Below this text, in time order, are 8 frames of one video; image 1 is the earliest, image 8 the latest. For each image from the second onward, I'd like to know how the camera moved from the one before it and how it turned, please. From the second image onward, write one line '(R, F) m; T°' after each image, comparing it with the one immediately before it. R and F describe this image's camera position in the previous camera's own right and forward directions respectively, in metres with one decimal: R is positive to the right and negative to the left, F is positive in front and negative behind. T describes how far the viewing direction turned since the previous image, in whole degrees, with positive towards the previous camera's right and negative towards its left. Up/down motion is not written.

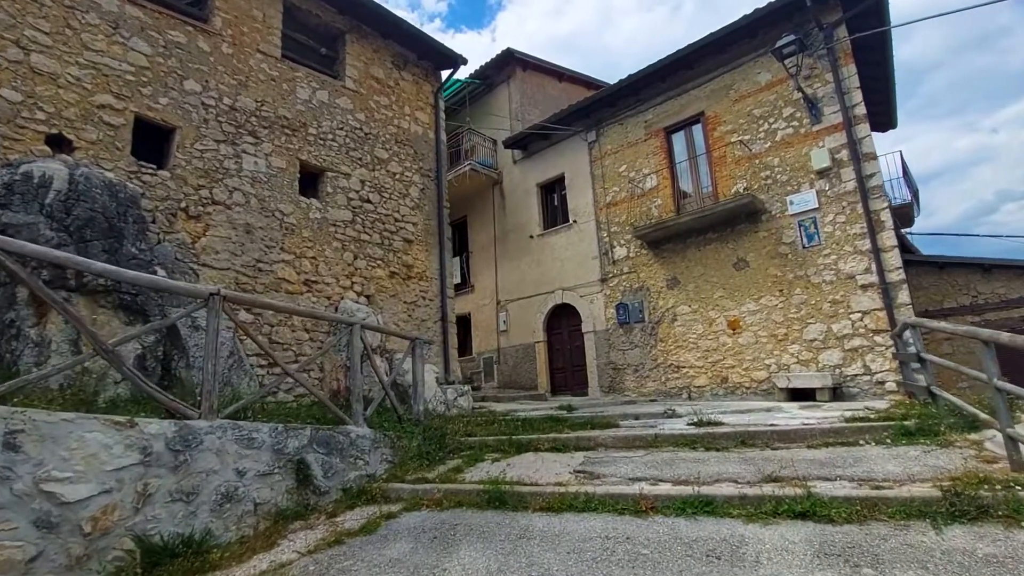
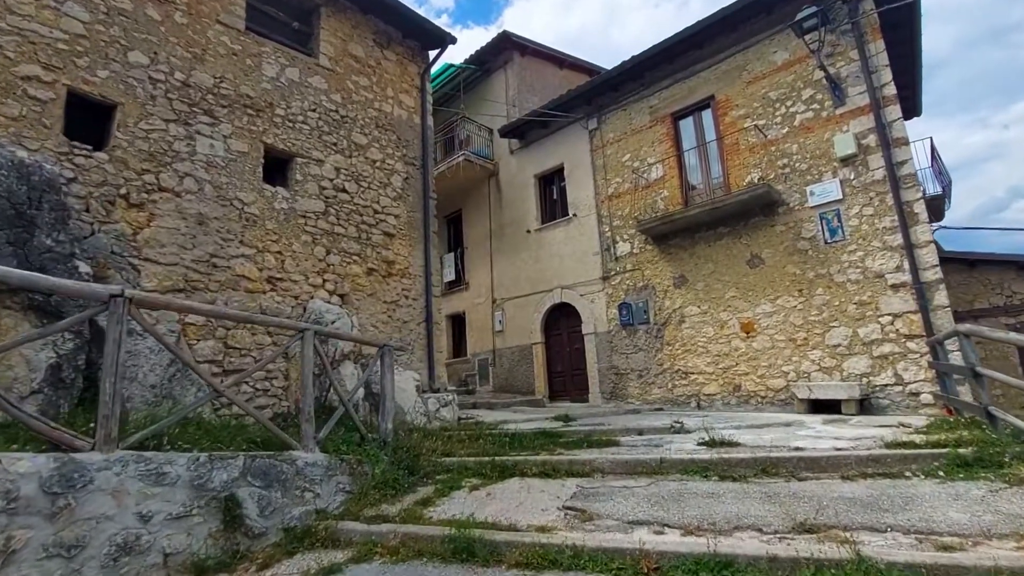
(+0.2, +0.7) m; -1°
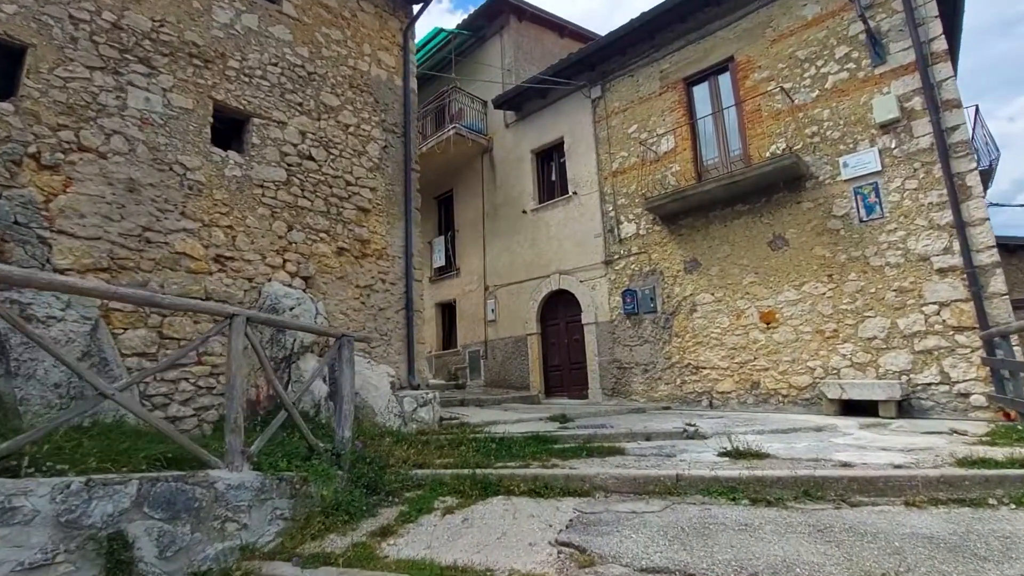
(+0.1, +0.8) m; 0°
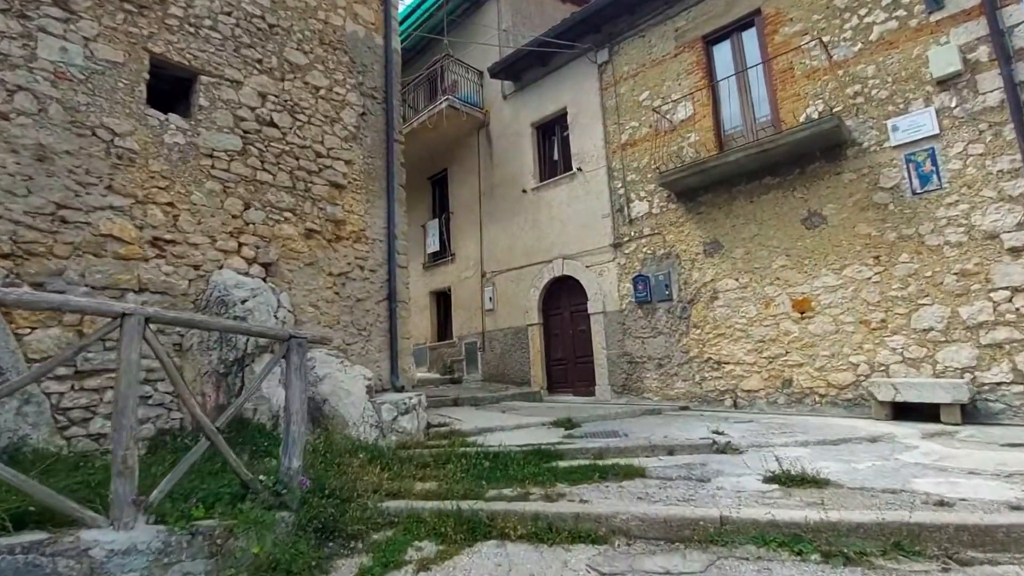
(+0.1, +0.8) m; 0°
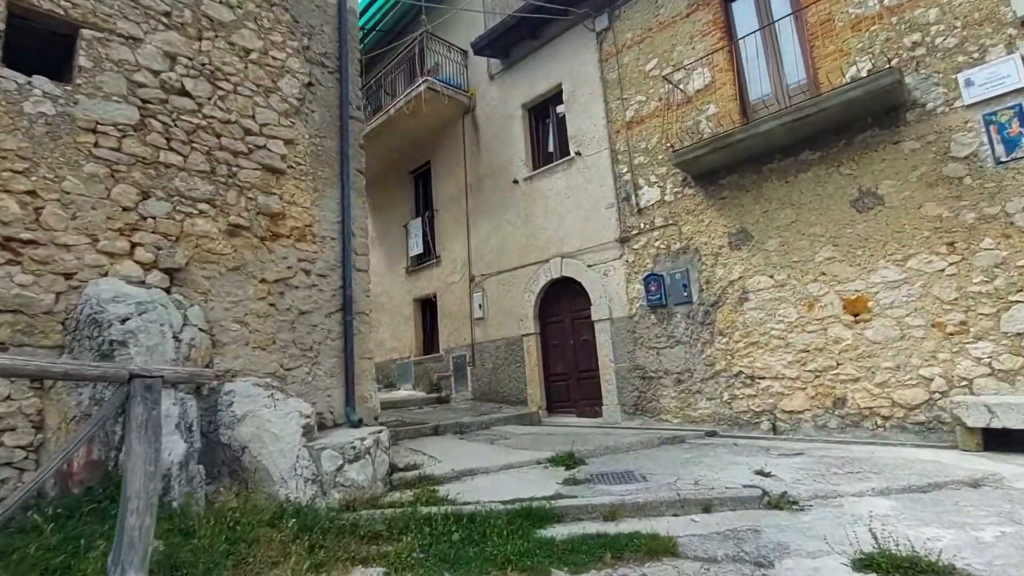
(+0.2, +1.0) m; 0°
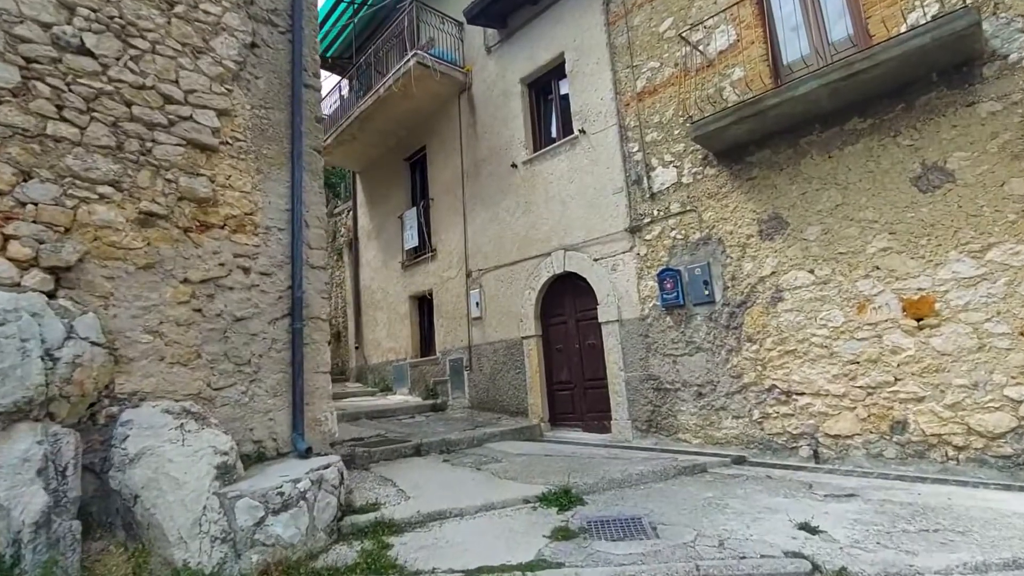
(+0.2, +0.8) m; -2°
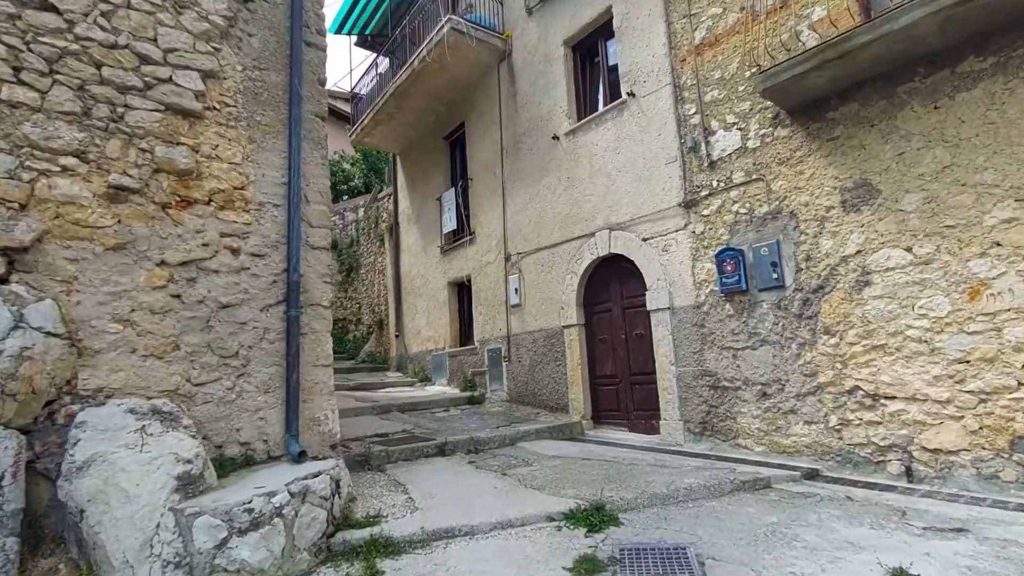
(+0.2, +0.5) m; -6°
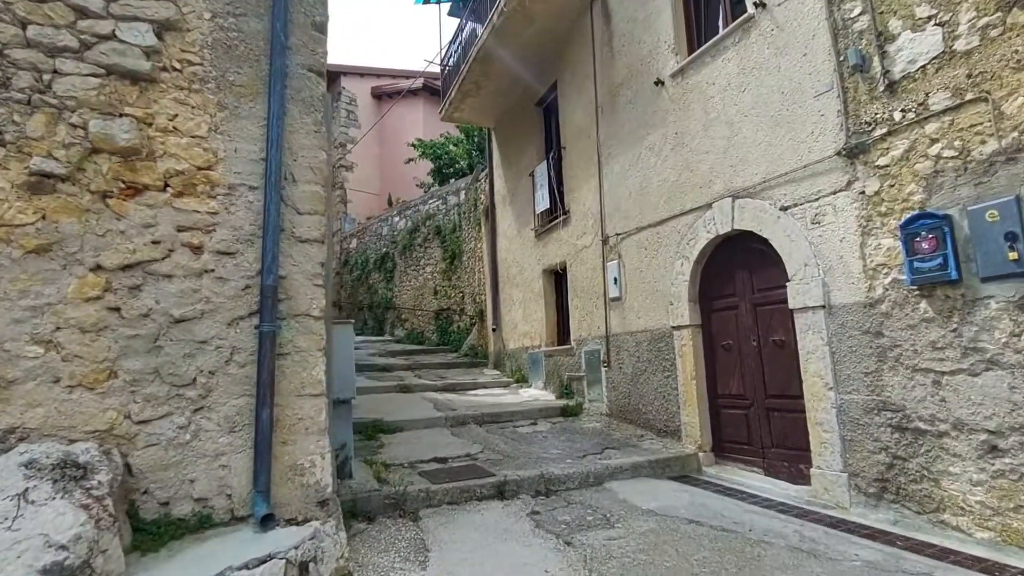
(+0.4, +1.1) m; -15°
